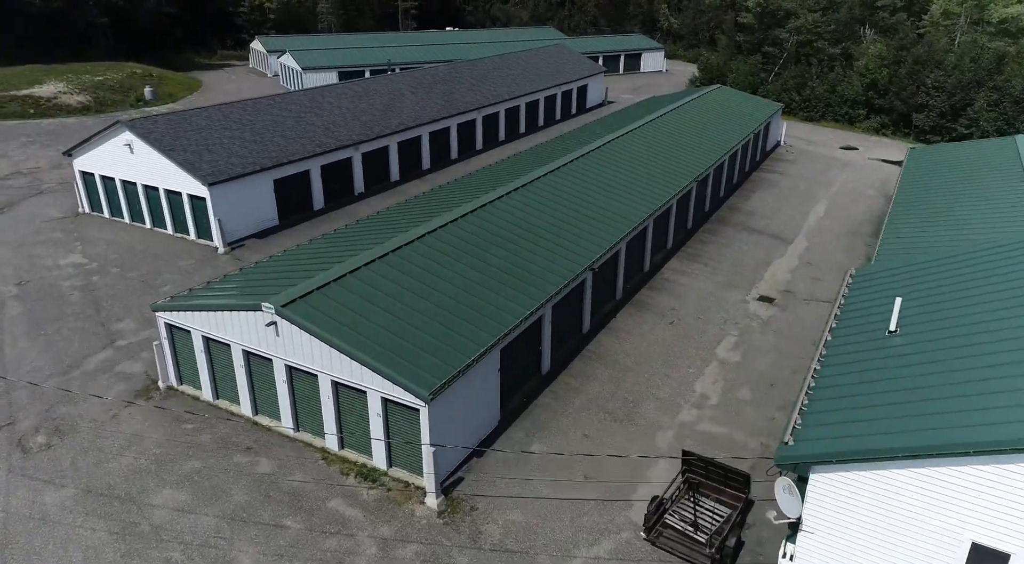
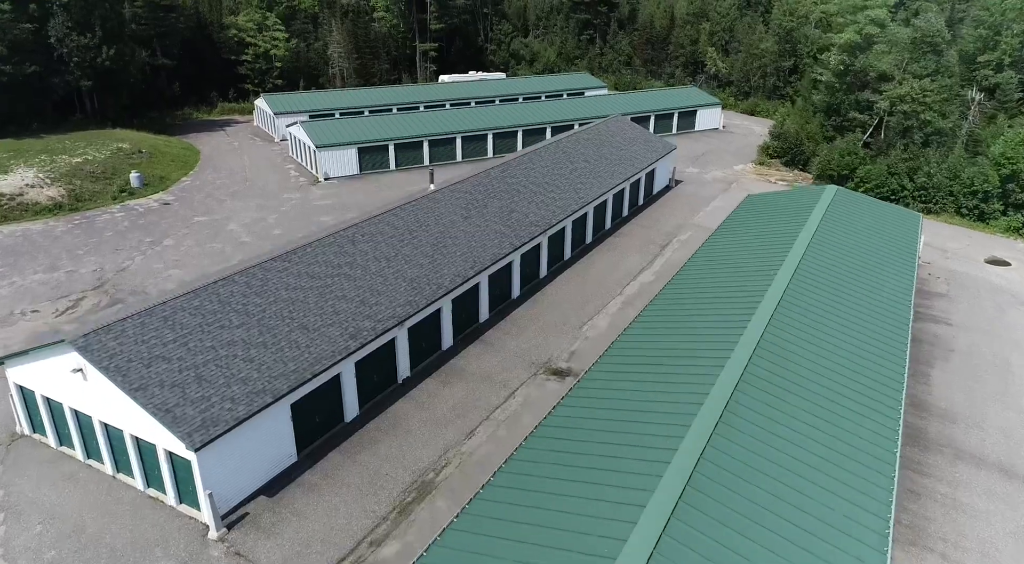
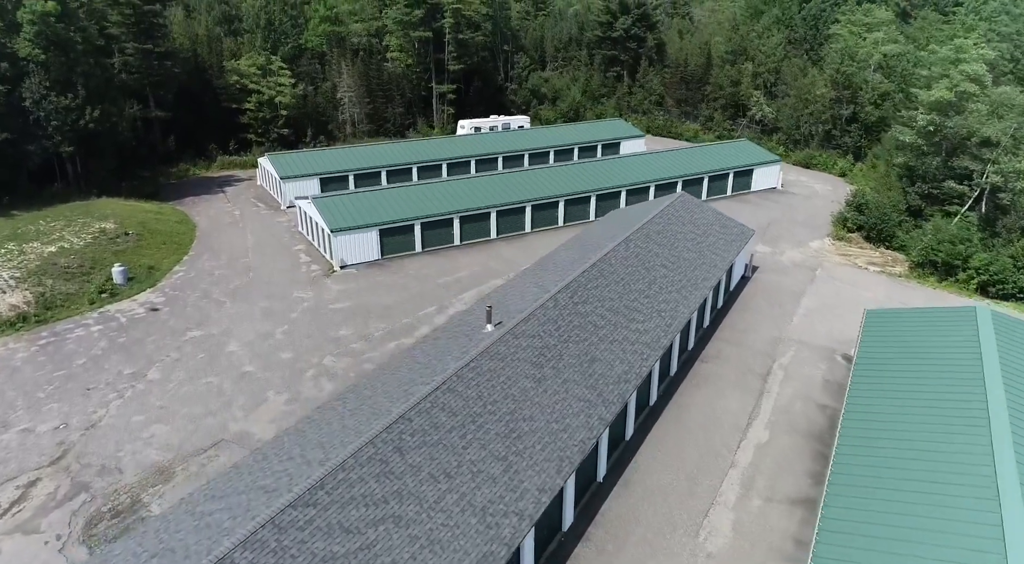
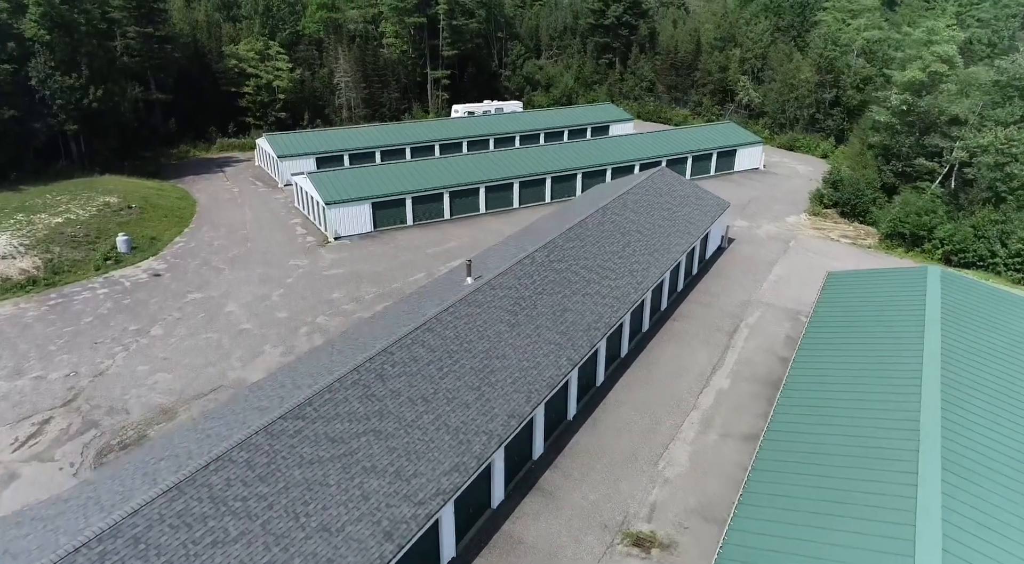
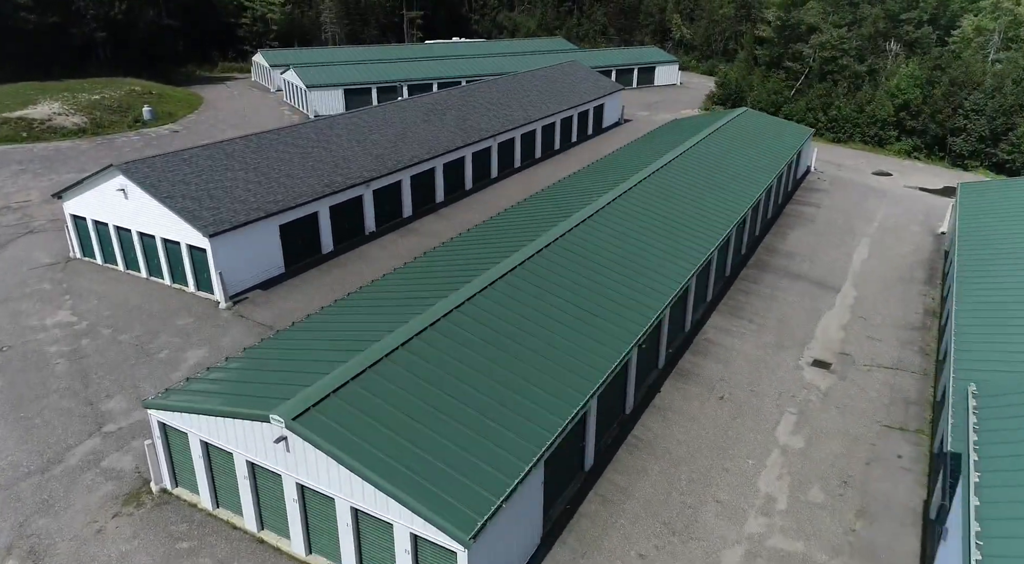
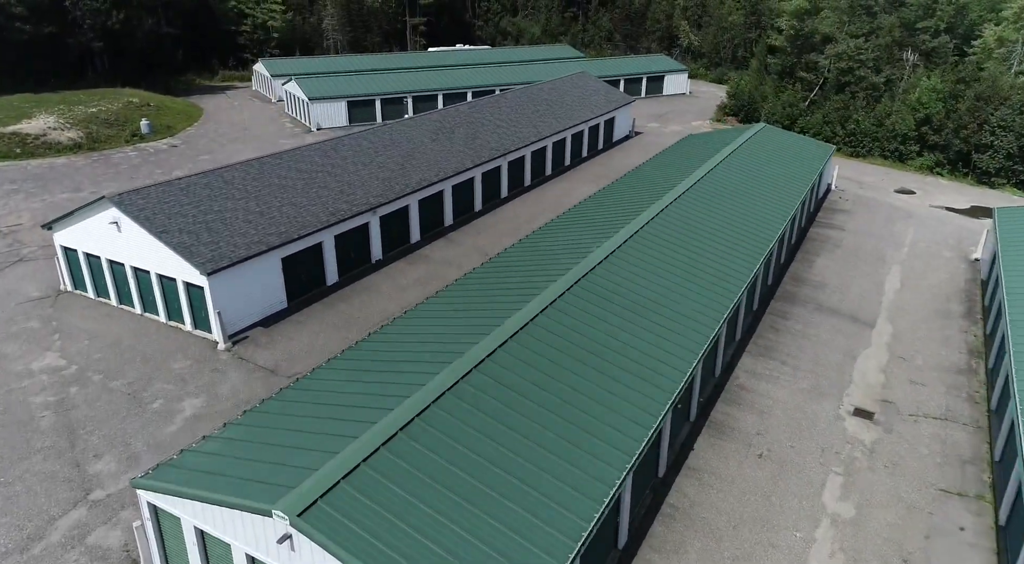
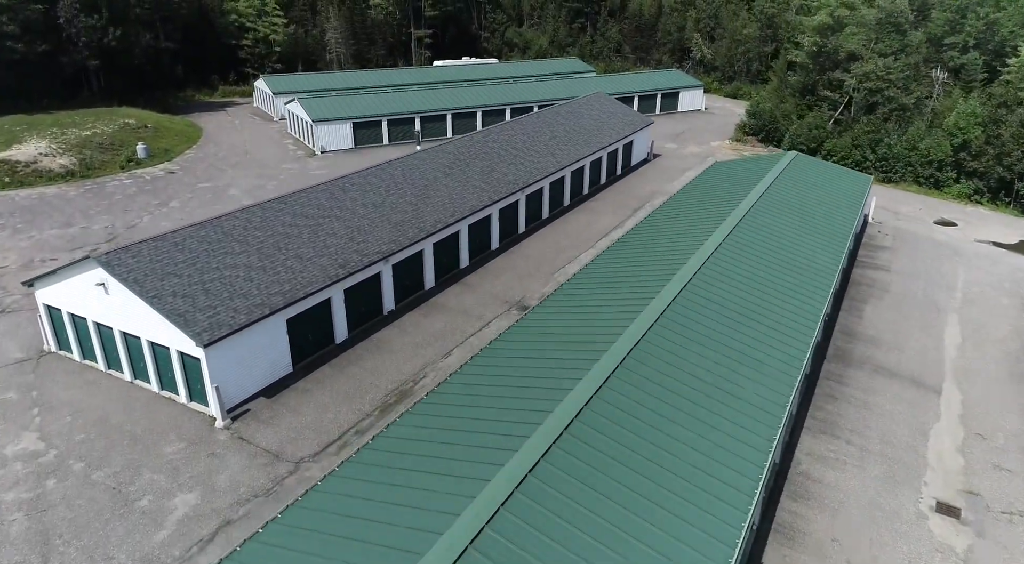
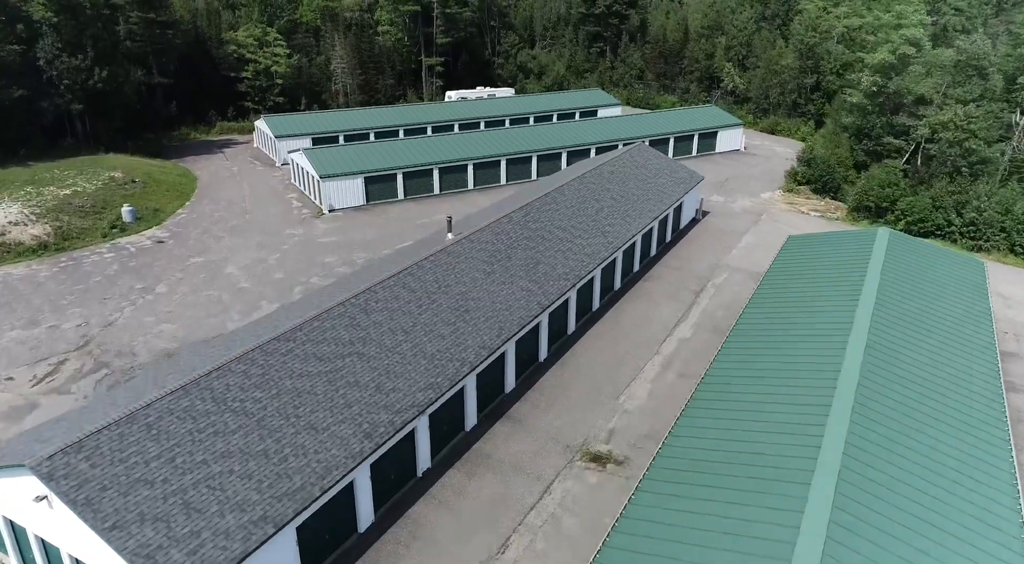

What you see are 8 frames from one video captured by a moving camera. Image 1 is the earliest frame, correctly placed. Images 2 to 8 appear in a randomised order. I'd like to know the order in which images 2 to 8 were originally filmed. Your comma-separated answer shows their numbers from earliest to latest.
5, 6, 7, 2, 8, 4, 3
